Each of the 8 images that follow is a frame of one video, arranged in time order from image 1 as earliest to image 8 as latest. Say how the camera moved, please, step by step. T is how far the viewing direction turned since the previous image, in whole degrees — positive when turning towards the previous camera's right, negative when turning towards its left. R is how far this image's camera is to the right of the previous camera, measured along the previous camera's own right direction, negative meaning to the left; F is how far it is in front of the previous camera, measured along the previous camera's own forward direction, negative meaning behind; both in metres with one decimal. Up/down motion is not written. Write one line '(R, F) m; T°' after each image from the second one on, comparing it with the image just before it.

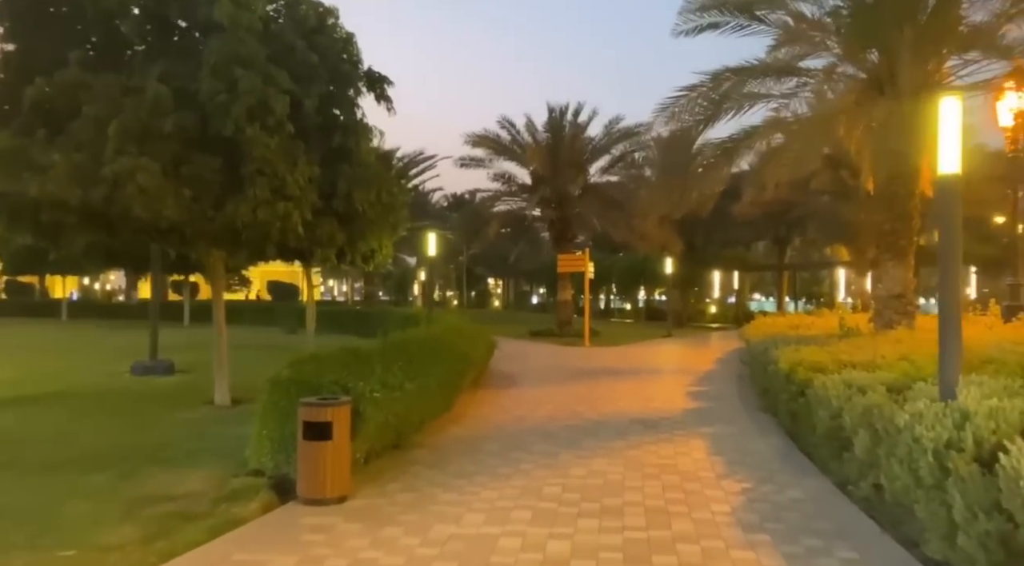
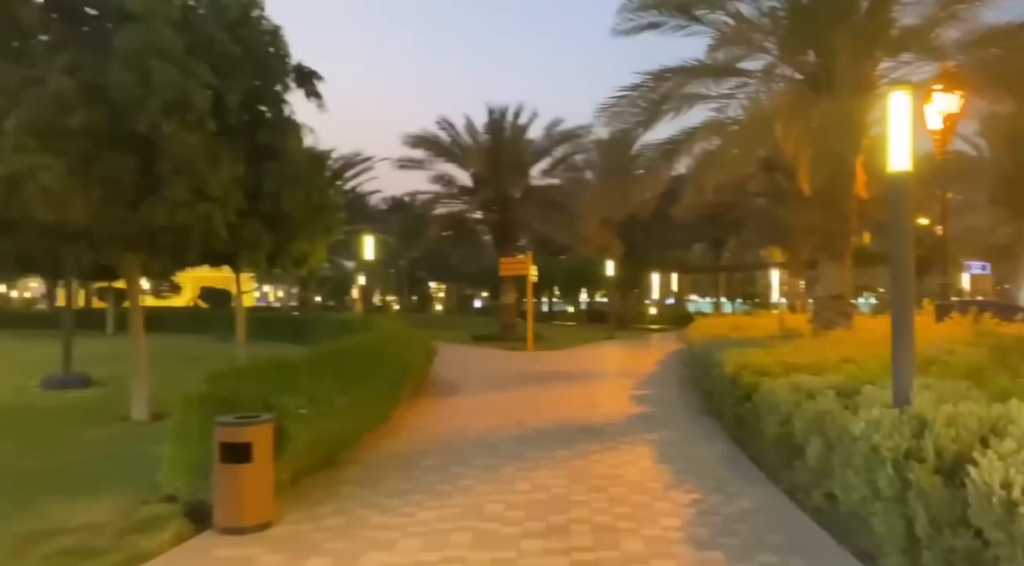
(0.0, +0.4) m; +5°
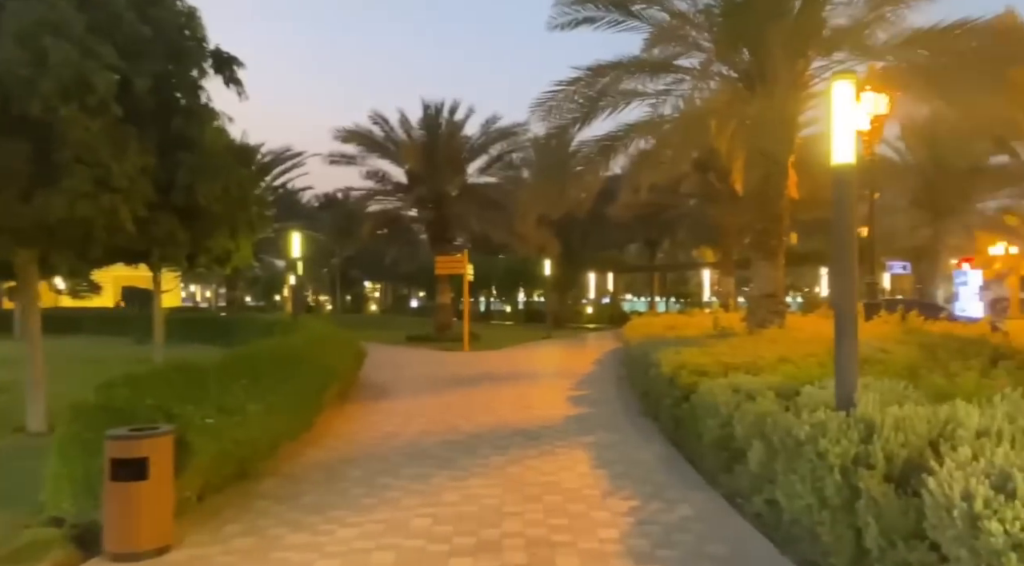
(+0.1, +0.4) m; +5°
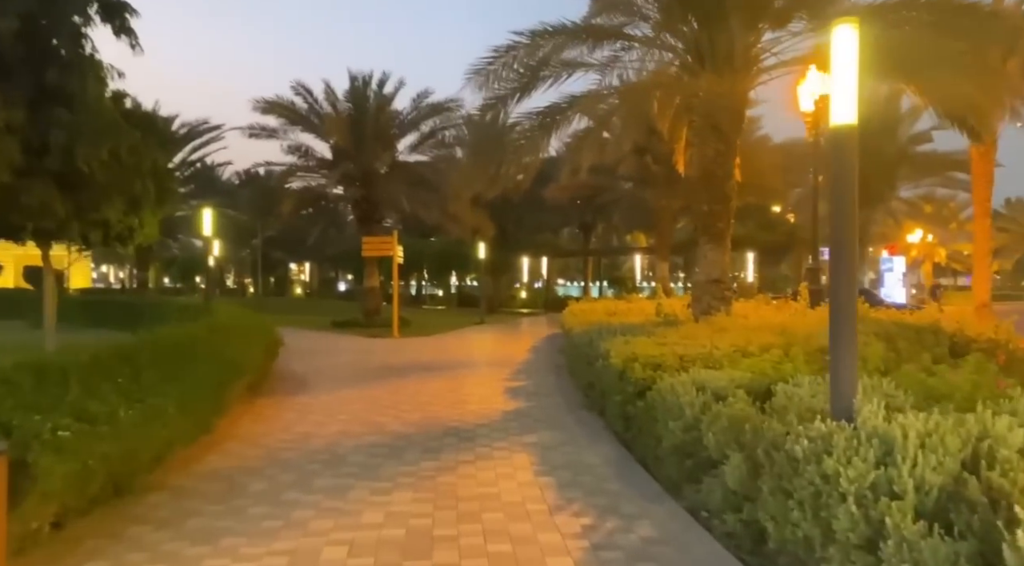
(0.0, +0.9) m; +5°
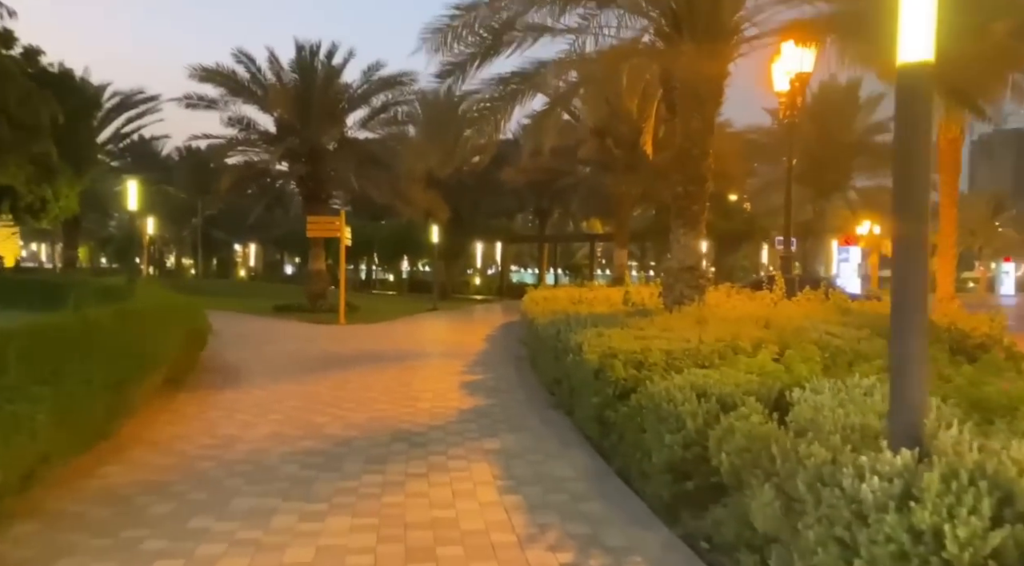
(-0.1, +1.0) m; +4°
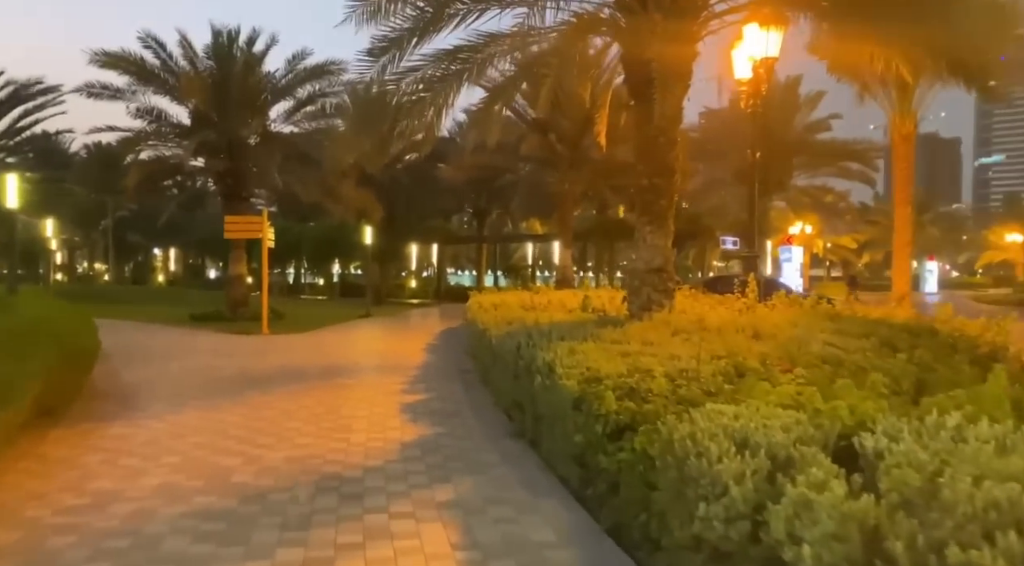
(-0.2, +1.3) m; +5°
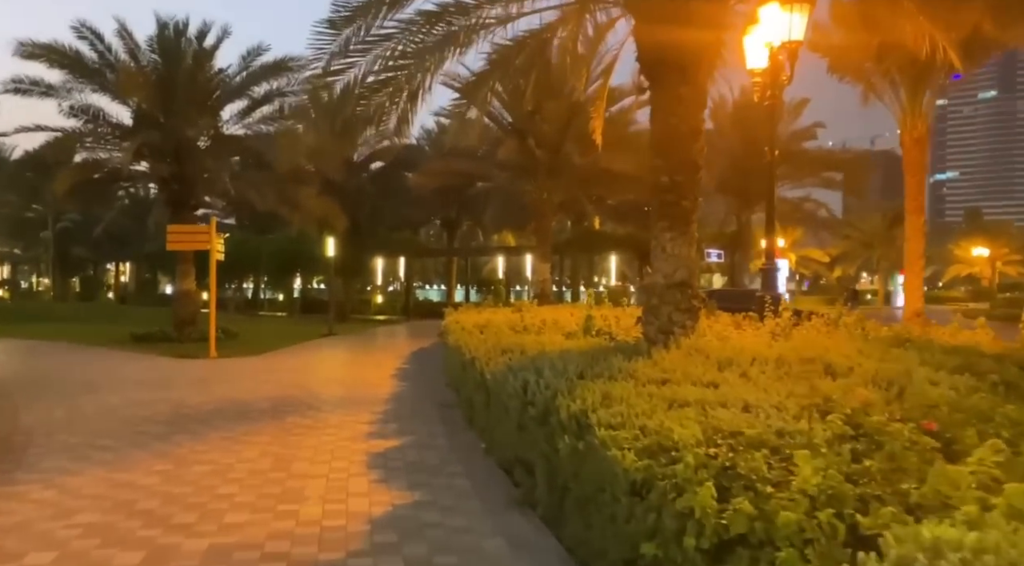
(-0.3, +1.7) m; +3°
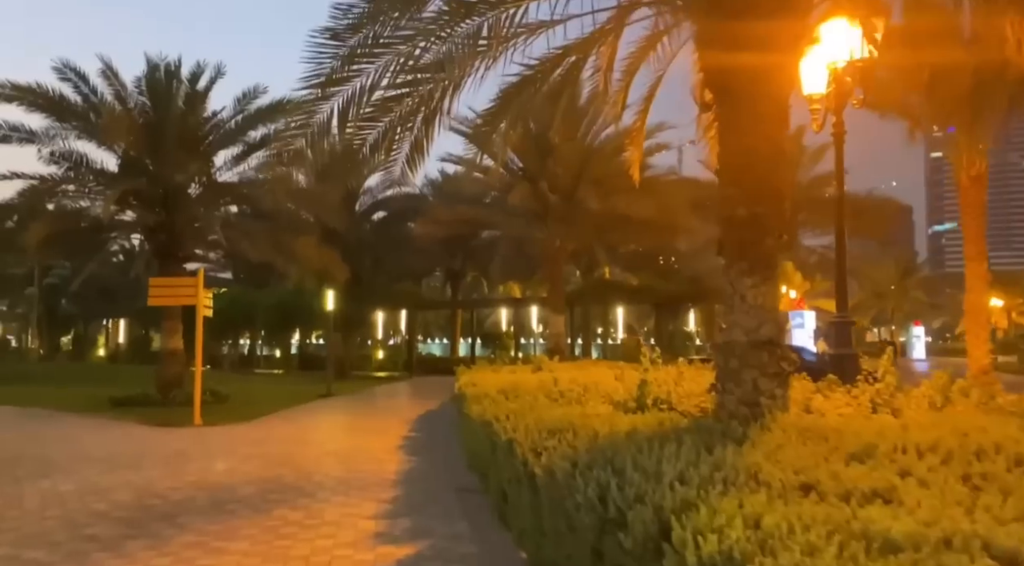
(-0.4, +1.5) m; 0°
